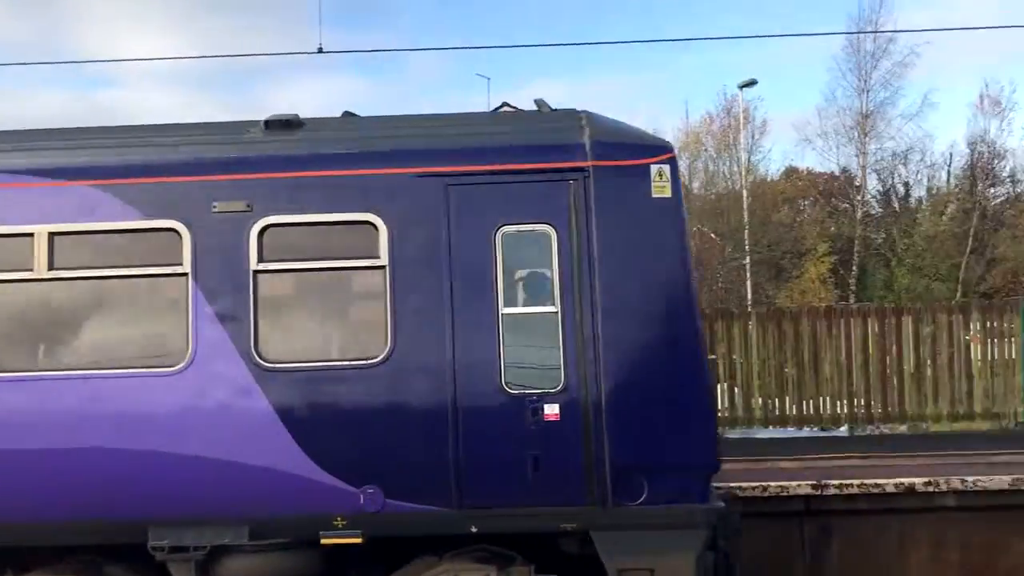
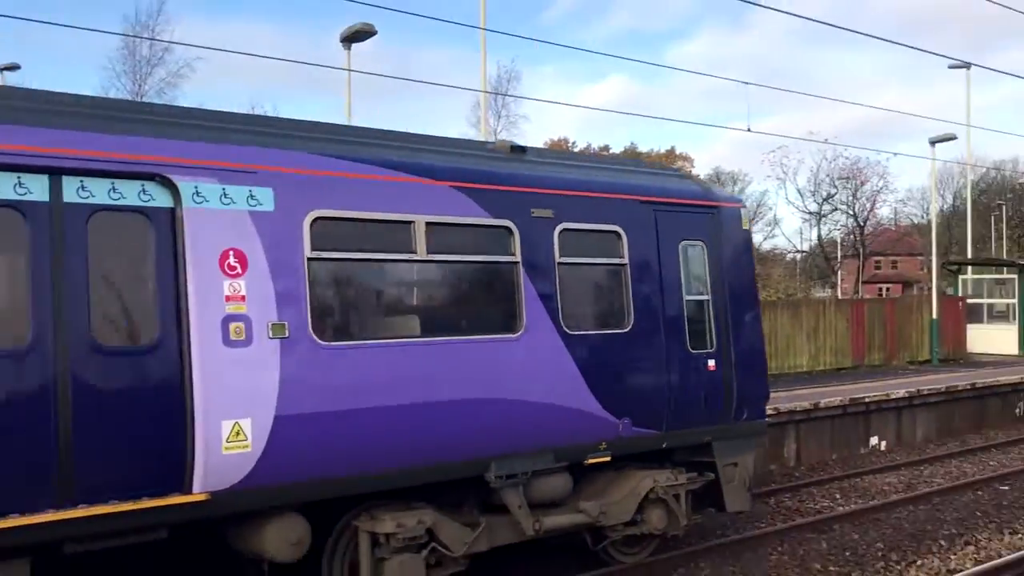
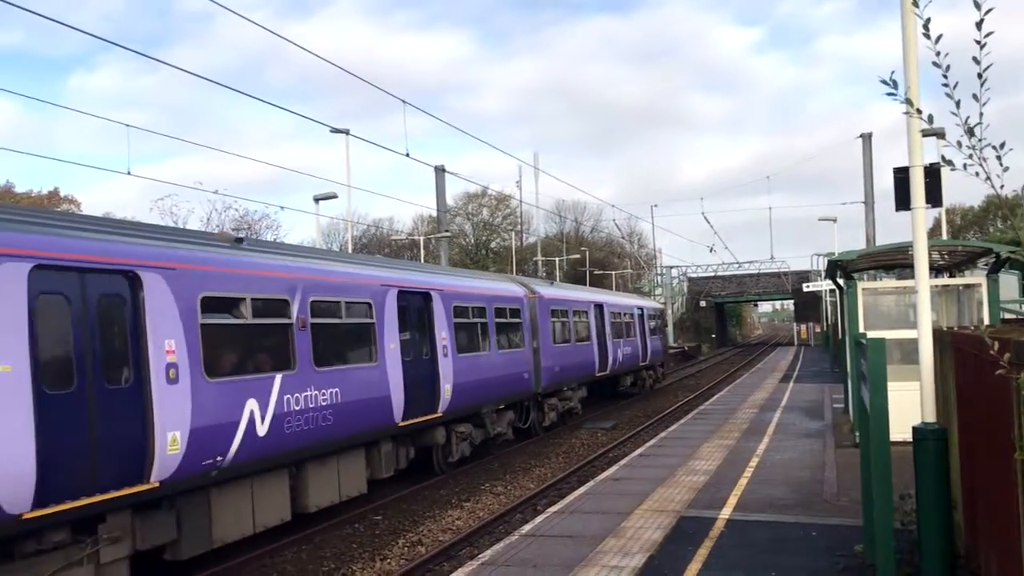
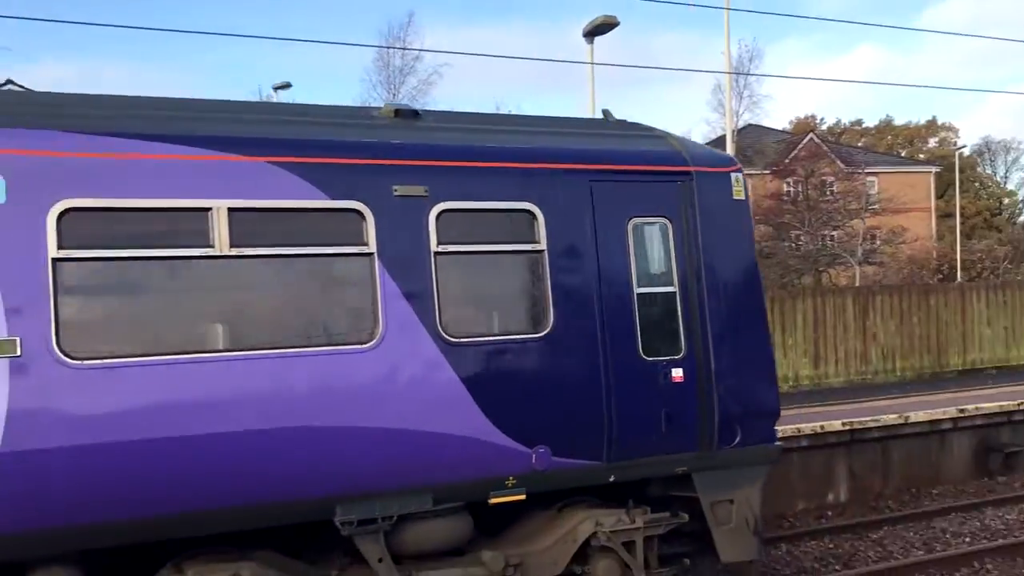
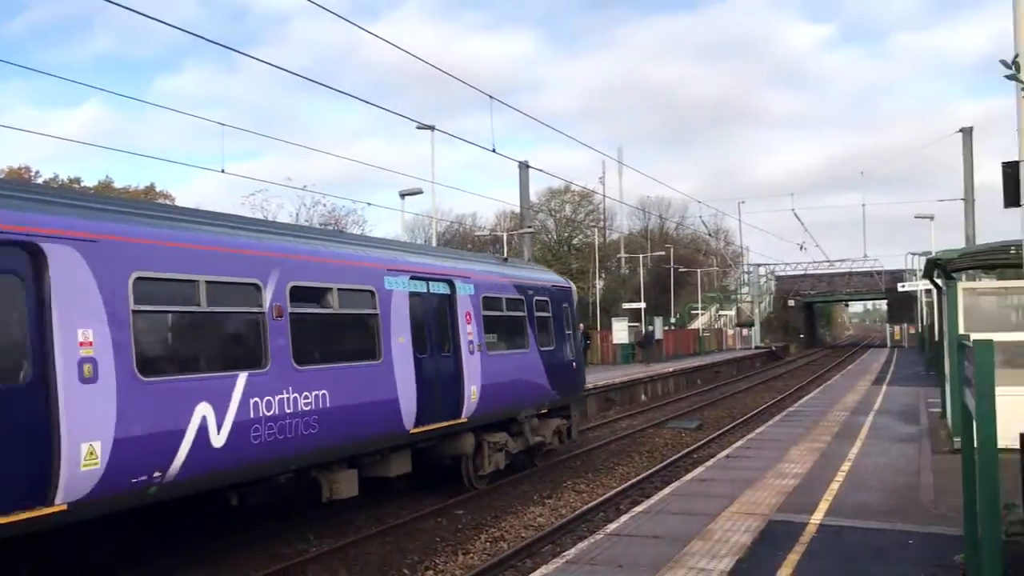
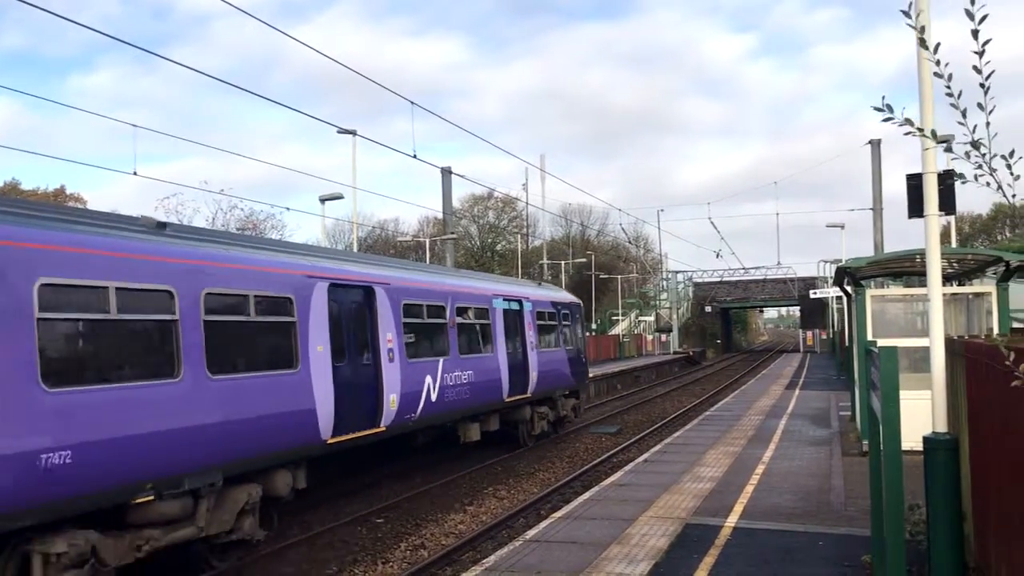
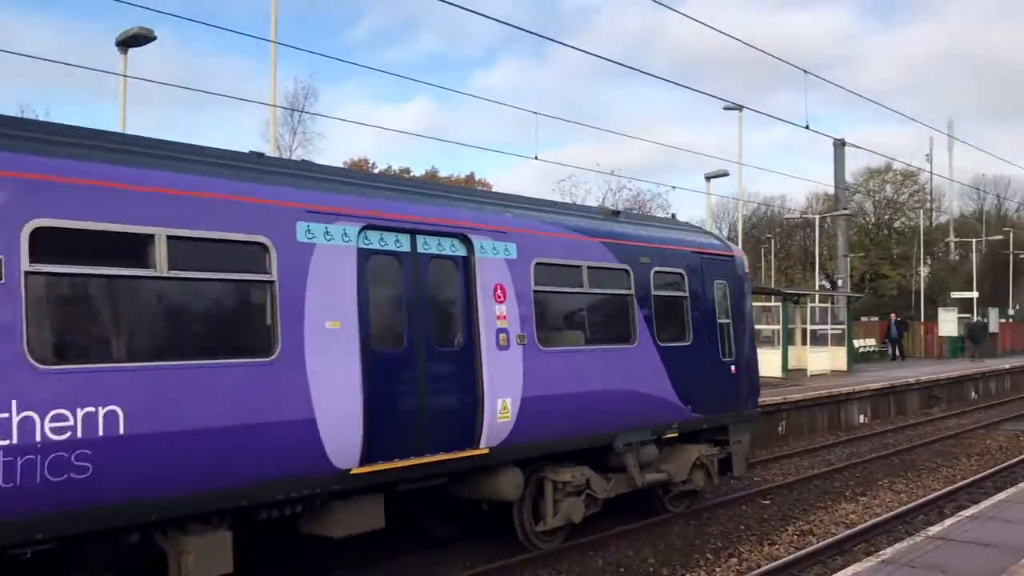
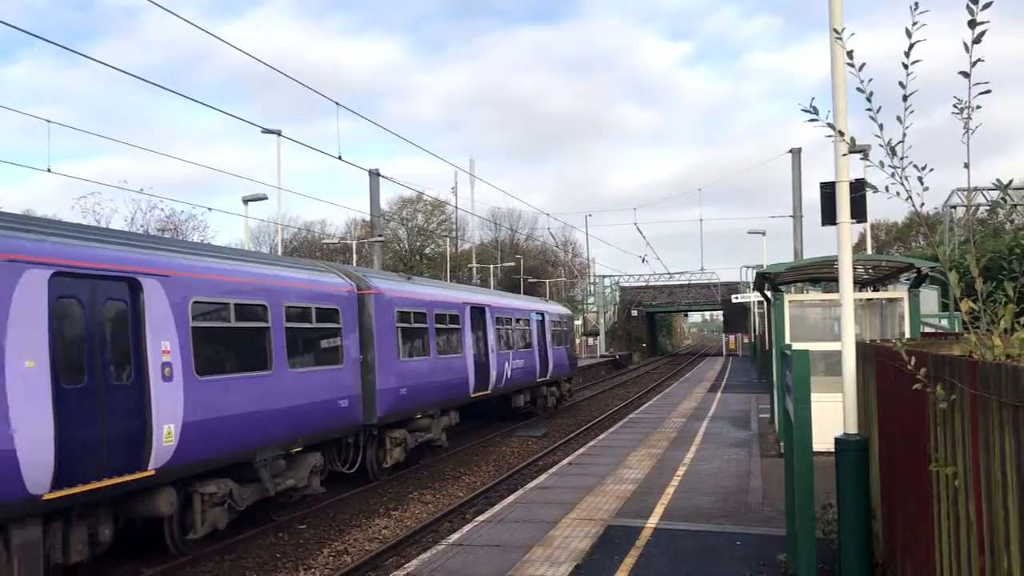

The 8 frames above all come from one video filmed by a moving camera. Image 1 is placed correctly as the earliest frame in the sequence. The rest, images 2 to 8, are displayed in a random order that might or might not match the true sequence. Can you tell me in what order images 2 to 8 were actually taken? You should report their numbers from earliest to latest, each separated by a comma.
4, 2, 7, 5, 6, 8, 3
